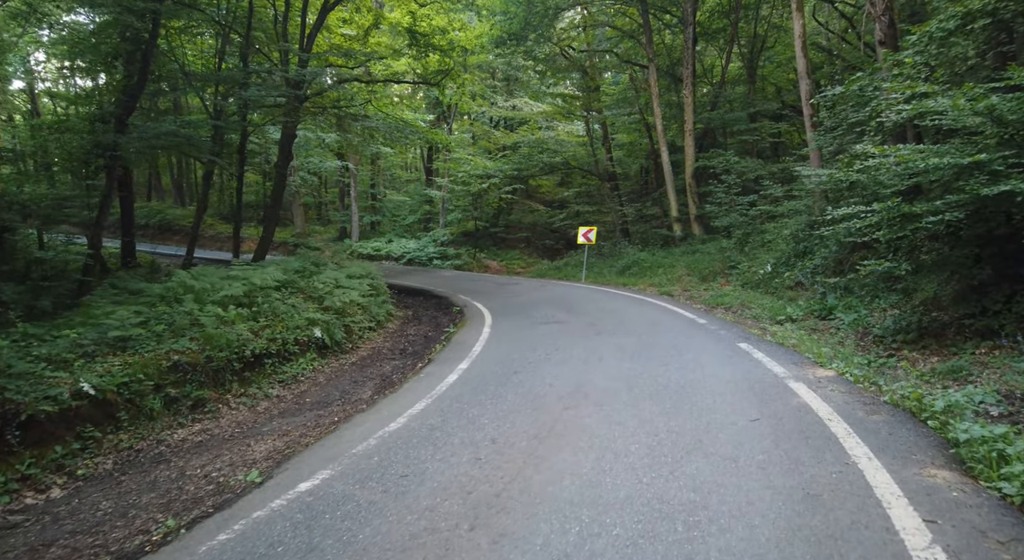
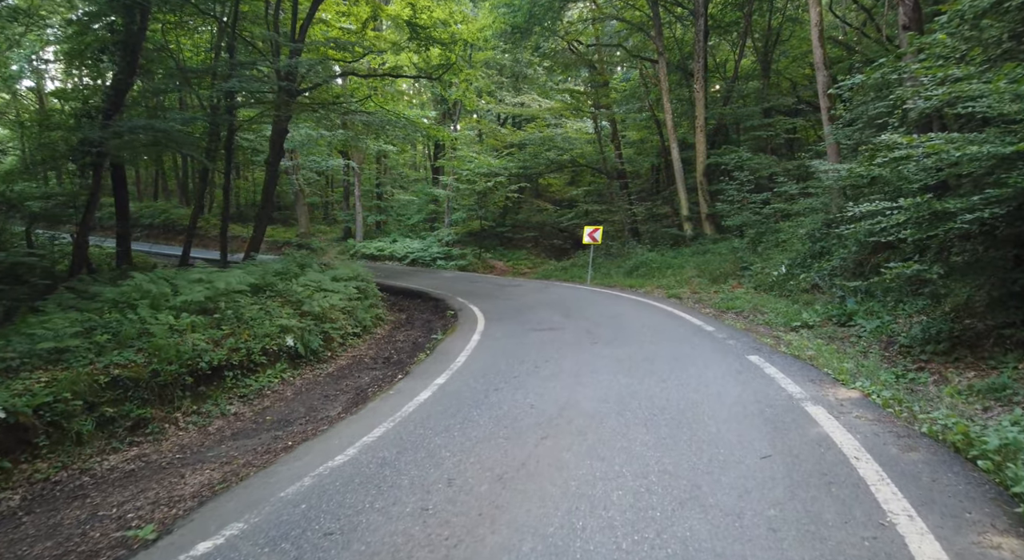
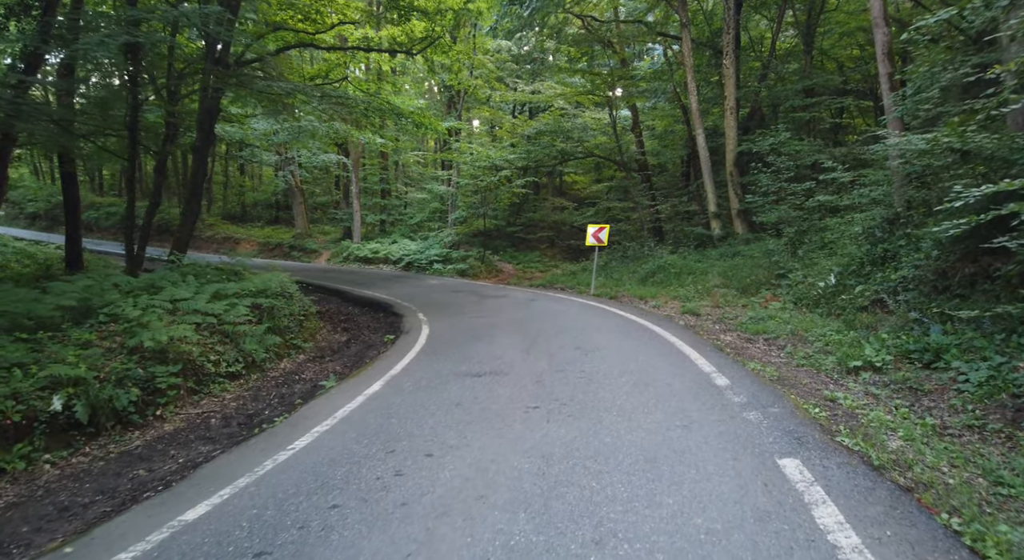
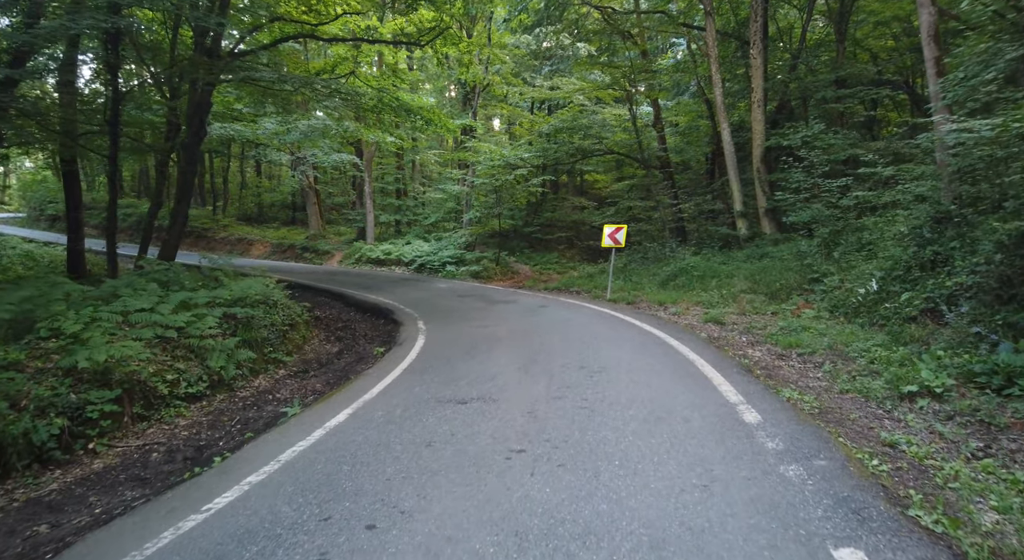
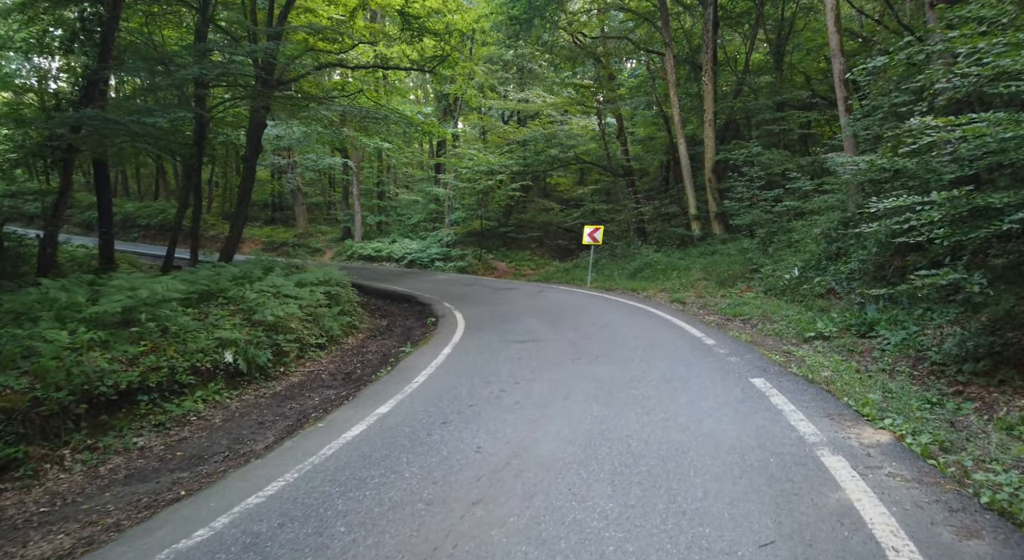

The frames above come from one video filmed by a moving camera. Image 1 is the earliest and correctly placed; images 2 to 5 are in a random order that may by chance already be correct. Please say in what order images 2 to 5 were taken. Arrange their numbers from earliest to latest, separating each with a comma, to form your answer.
2, 5, 3, 4
